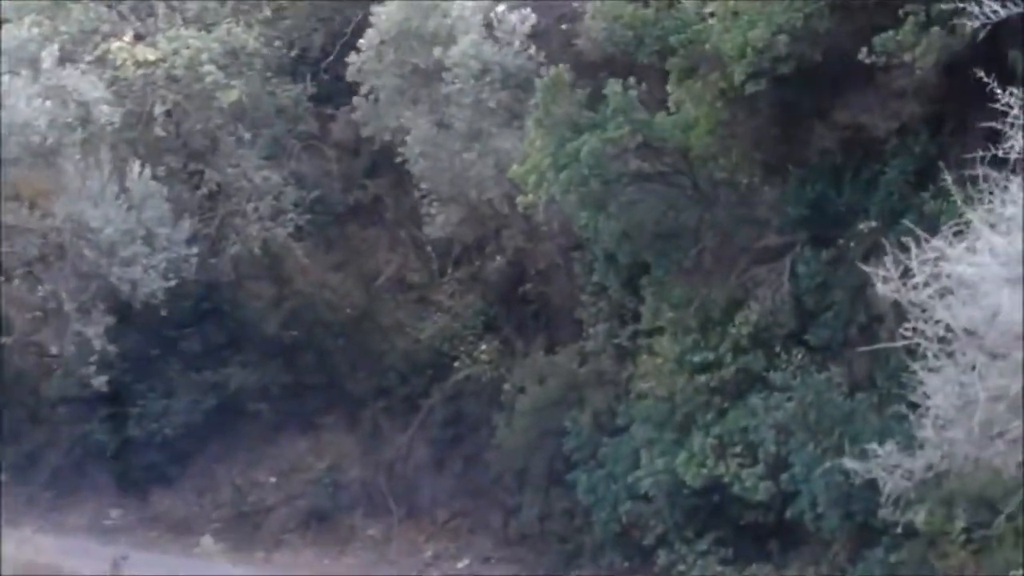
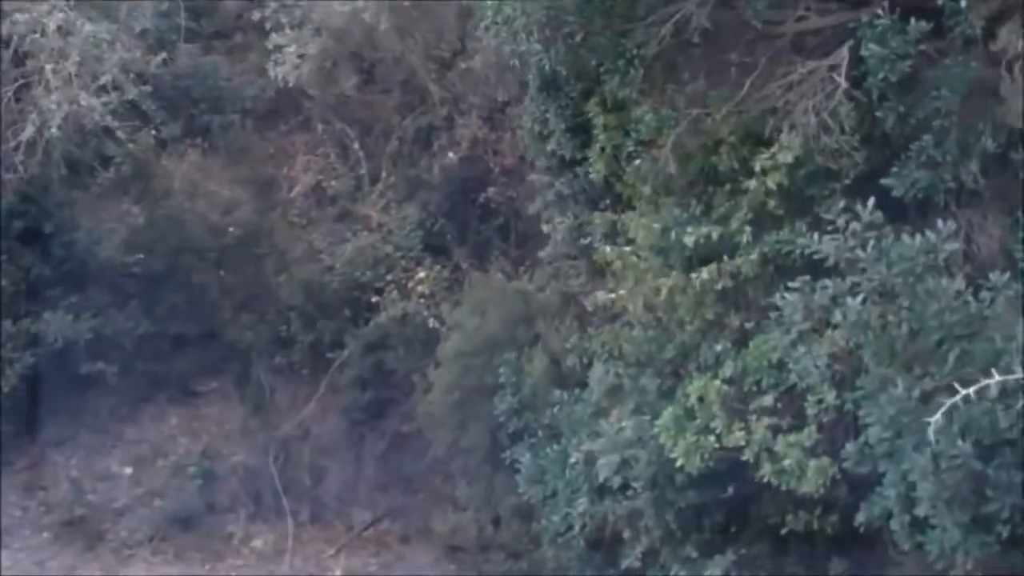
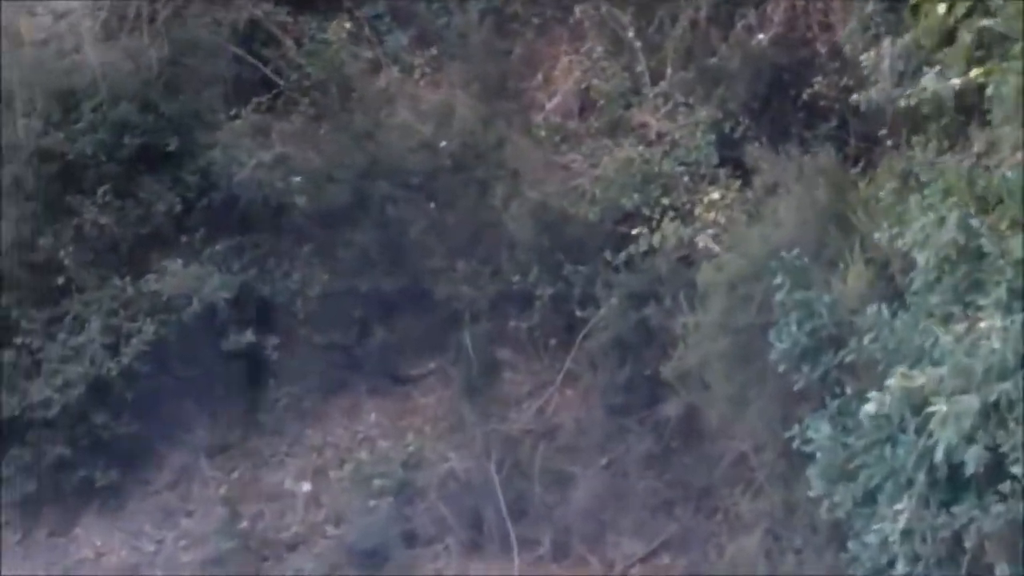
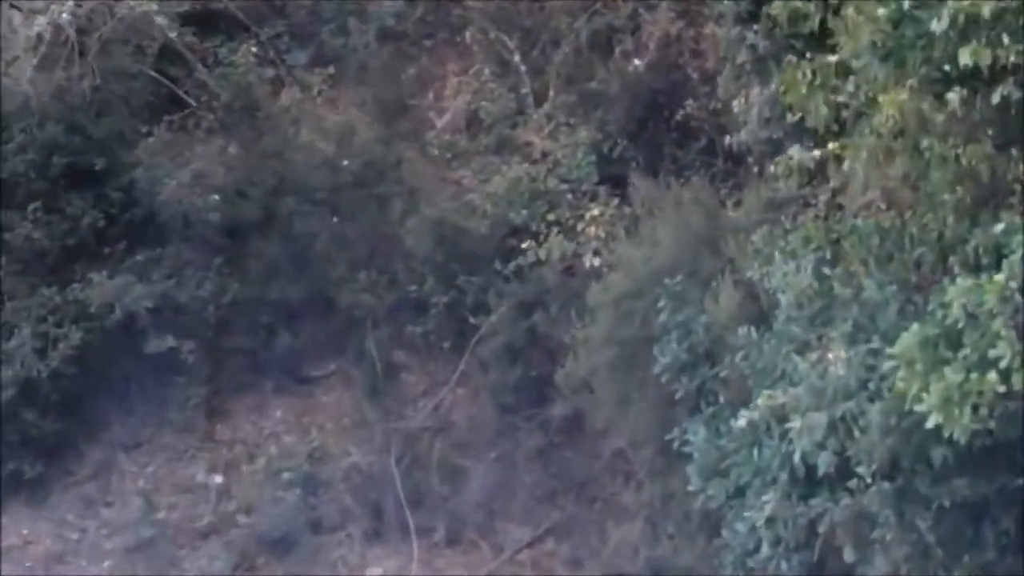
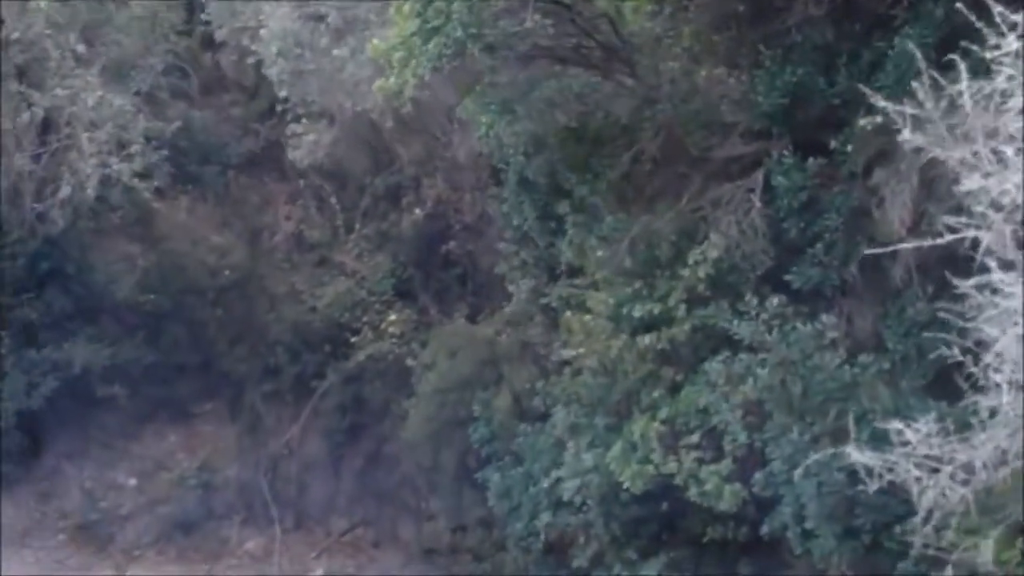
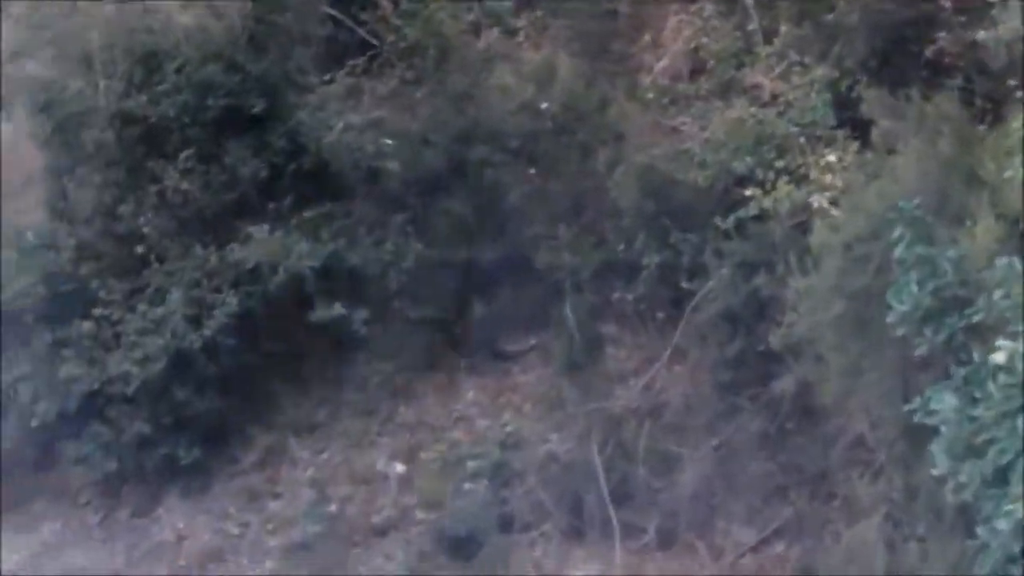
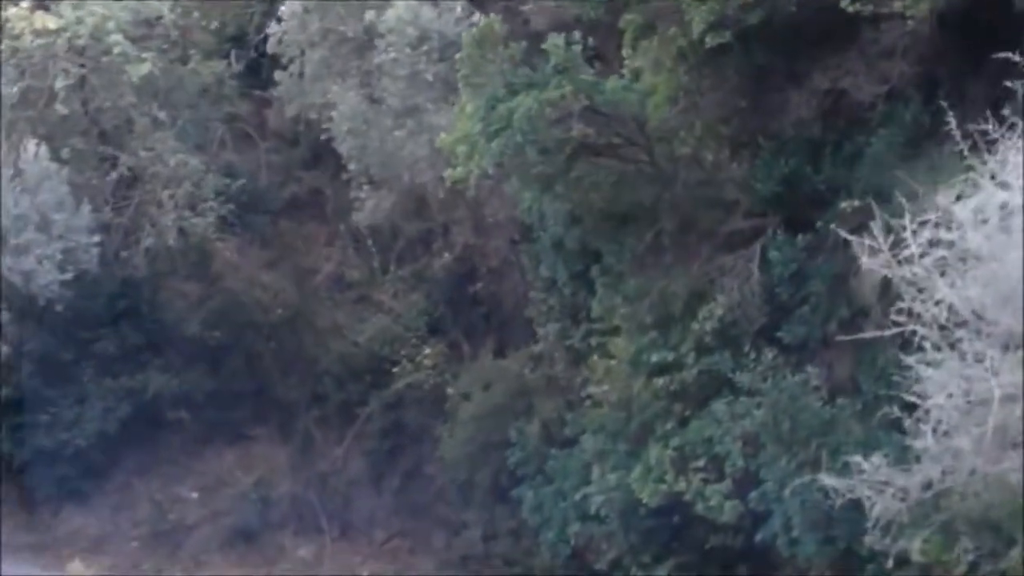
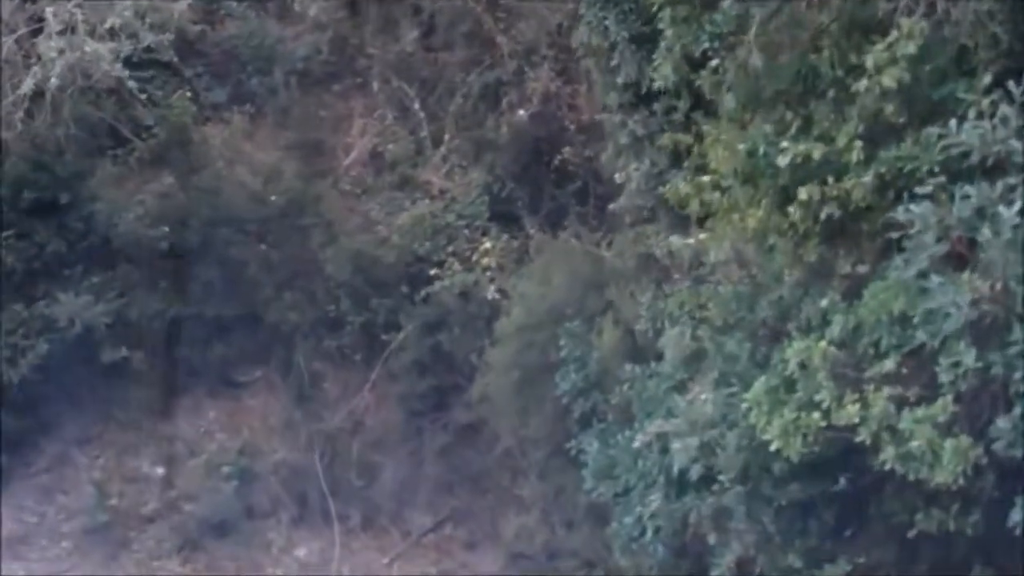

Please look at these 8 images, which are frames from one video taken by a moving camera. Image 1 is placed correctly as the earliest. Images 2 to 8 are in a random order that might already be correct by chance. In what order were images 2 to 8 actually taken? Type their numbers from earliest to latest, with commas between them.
7, 5, 2, 8, 4, 3, 6
